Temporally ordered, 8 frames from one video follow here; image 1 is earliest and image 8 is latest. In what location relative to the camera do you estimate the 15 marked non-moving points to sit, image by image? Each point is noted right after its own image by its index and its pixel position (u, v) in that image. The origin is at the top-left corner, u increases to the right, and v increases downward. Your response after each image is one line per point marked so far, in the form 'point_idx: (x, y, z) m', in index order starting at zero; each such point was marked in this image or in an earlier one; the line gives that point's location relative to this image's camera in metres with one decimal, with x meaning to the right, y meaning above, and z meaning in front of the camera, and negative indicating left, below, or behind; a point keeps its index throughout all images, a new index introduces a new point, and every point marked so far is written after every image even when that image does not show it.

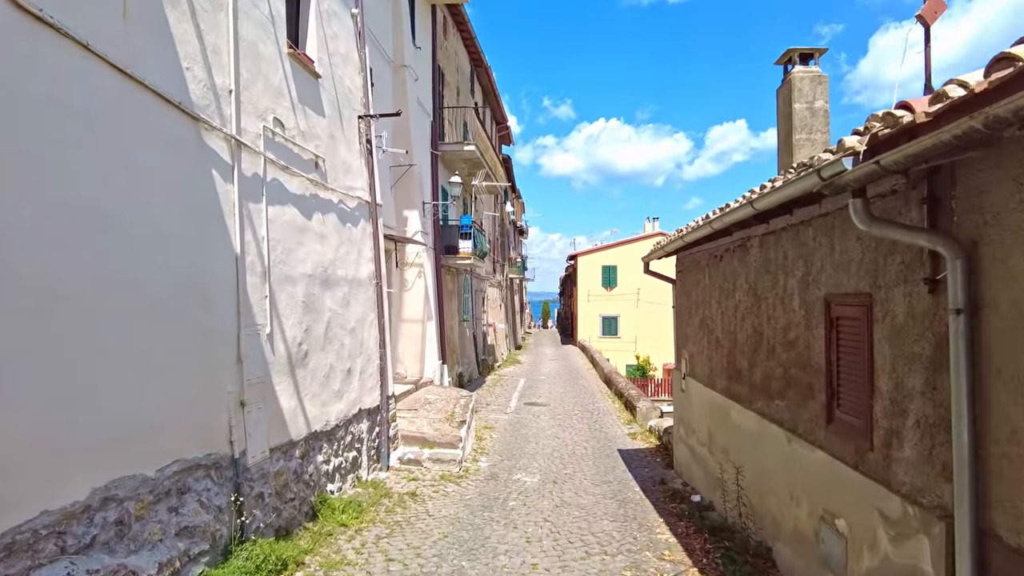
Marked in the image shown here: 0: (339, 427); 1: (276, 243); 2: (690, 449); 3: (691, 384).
0: (-1.5, -1.2, +6.3) m
1: (-1.7, +0.3, +5.1) m
2: (+1.7, -1.5, +7.0) m
3: (+1.7, -0.9, +7.0) m
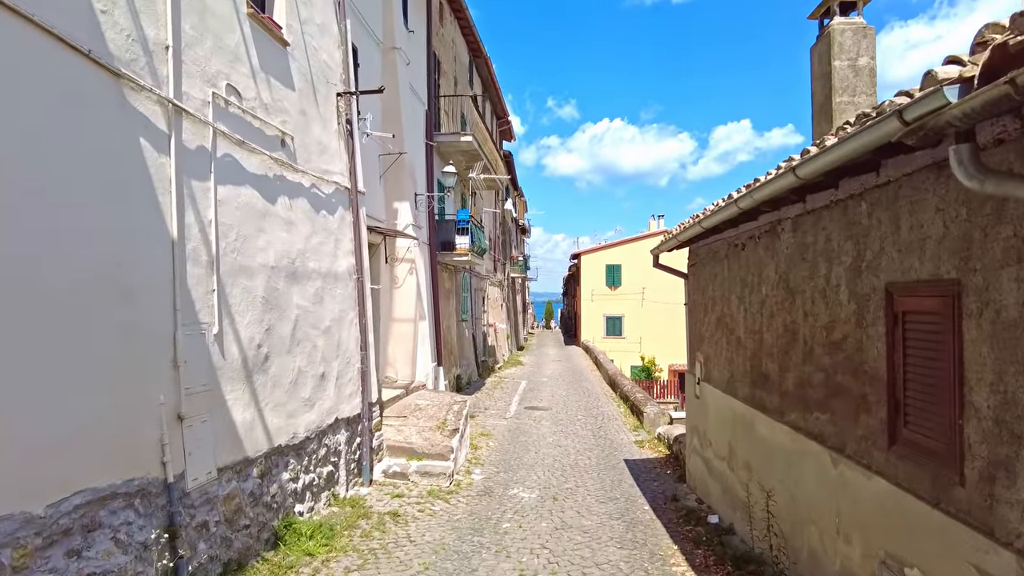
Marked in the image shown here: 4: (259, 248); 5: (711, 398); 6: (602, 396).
0: (-1.5, -1.2, +5.6) m
1: (-1.7, +0.4, +4.4) m
2: (+1.7, -1.5, +6.3) m
3: (+1.7, -0.9, +6.3) m
4: (-1.7, +0.3, +4.9) m
5: (+1.7, -0.9, +6.2) m
6: (+1.9, -2.2, +15.2) m
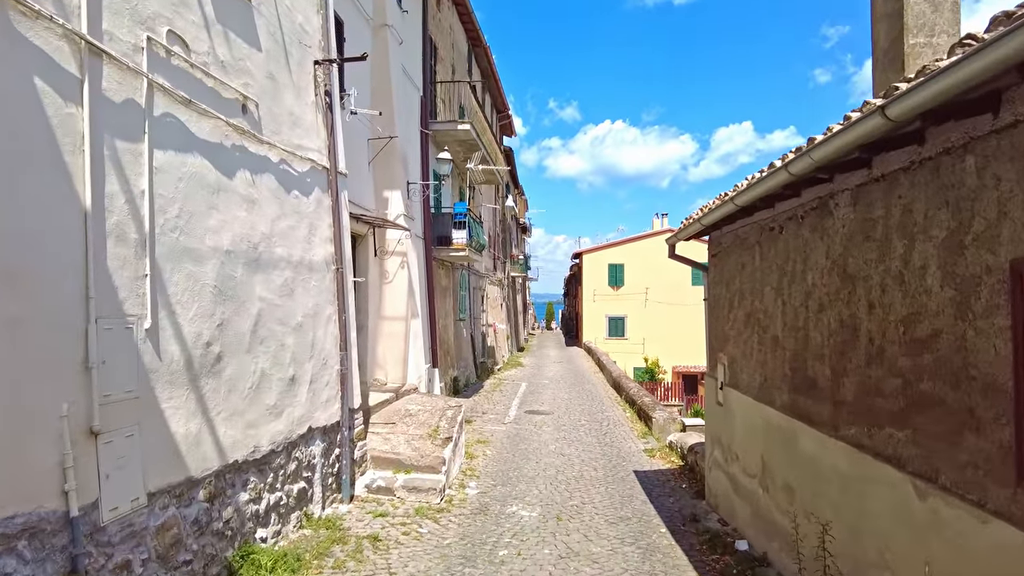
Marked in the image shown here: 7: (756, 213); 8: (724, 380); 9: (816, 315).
0: (-1.6, -1.1, +4.9) m
1: (-1.7, +0.4, +3.7) m
2: (+1.7, -1.4, +5.5) m
3: (+1.7, -0.8, +5.5) m
4: (-1.7, +0.3, +4.1) m
5: (+1.7, -0.9, +5.4) m
6: (+1.9, -2.2, +14.5) m
7: (+1.6, +0.5, +4.9) m
8: (+1.7, -0.7, +5.7) m
9: (+1.6, -0.1, +3.9) m
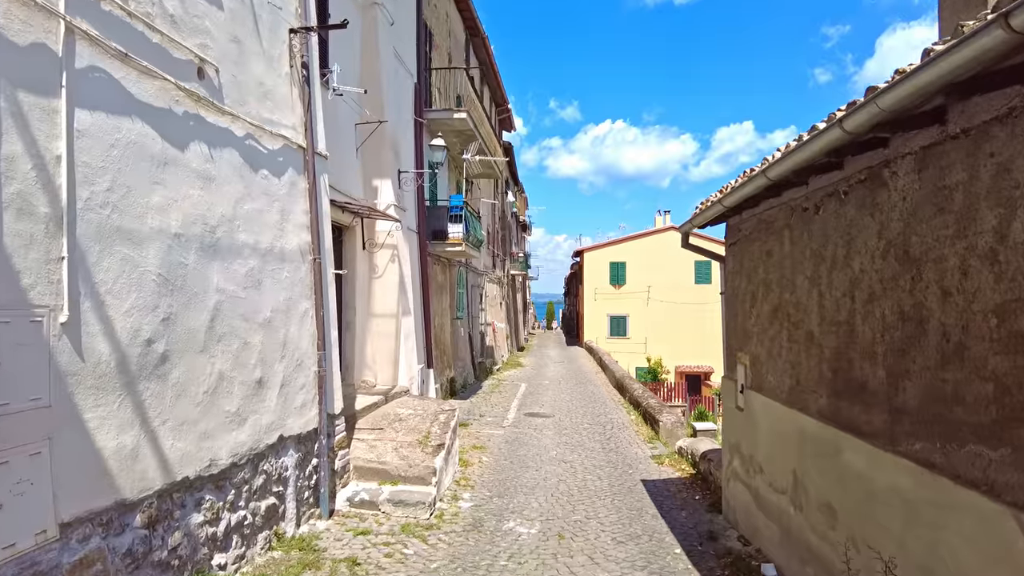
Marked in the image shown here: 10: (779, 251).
0: (-1.6, -1.0, +4.3) m
1: (-1.8, +0.5, +3.1) m
2: (+1.6, -1.4, +4.9) m
3: (+1.6, -0.7, +4.9) m
4: (-1.7, +0.4, +3.5) m
5: (+1.6, -0.8, +4.8) m
6: (+1.9, -2.1, +13.9) m
7: (+1.6, +0.6, +4.3) m
8: (+1.6, -0.7, +5.1) m
9: (+1.6, -0.1, +3.3) m
10: (+1.6, +0.2, +4.5) m
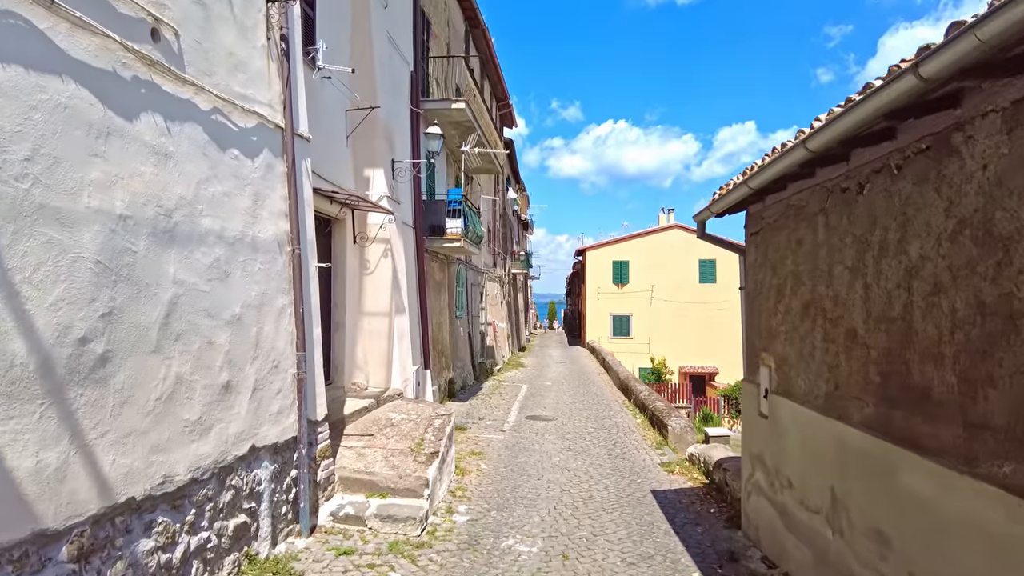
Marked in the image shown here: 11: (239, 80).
0: (-1.6, -1.0, +3.8) m
1: (-1.8, +0.5, +2.6) m
2: (+1.6, -1.3, +4.4) m
3: (+1.6, -0.7, +4.4) m
4: (-1.7, +0.4, +3.0) m
5: (+1.6, -0.8, +4.3) m
6: (+1.9, -2.1, +13.4) m
7: (+1.6, +0.6, +3.8) m
8: (+1.6, -0.6, +4.6) m
9: (+1.6, 0.0, +2.7) m
10: (+1.6, +0.3, +4.0) m
11: (-1.7, +1.3, +4.5) m
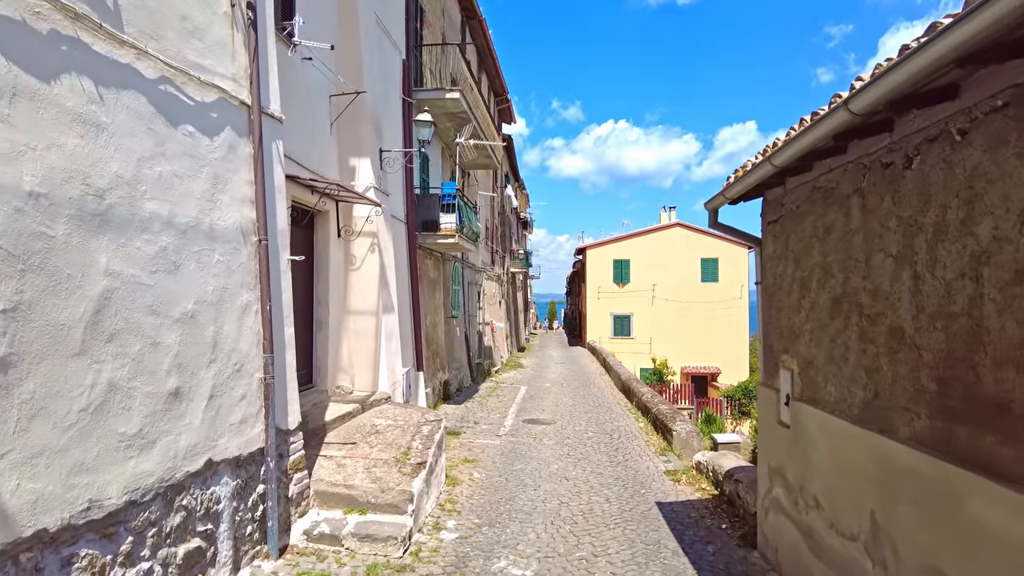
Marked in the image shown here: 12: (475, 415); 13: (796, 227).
0: (-1.6, -1.0, +3.3) m
1: (-1.8, +0.6, +2.1) m
2: (+1.6, -1.3, +3.9) m
3: (+1.6, -0.7, +3.9) m
4: (-1.8, +0.5, +2.5) m
5: (+1.6, -0.7, +3.8) m
6: (+1.8, -2.1, +12.9) m
7: (+1.5, +0.6, +3.3) m
8: (+1.6, -0.6, +4.1) m
9: (+1.5, 0.0, +2.2) m
10: (+1.6, +0.3, +3.5) m
11: (-1.7, +1.3, +4.0) m
12: (-0.6, -2.0, +11.6) m
13: (+1.6, +0.3, +4.2) m
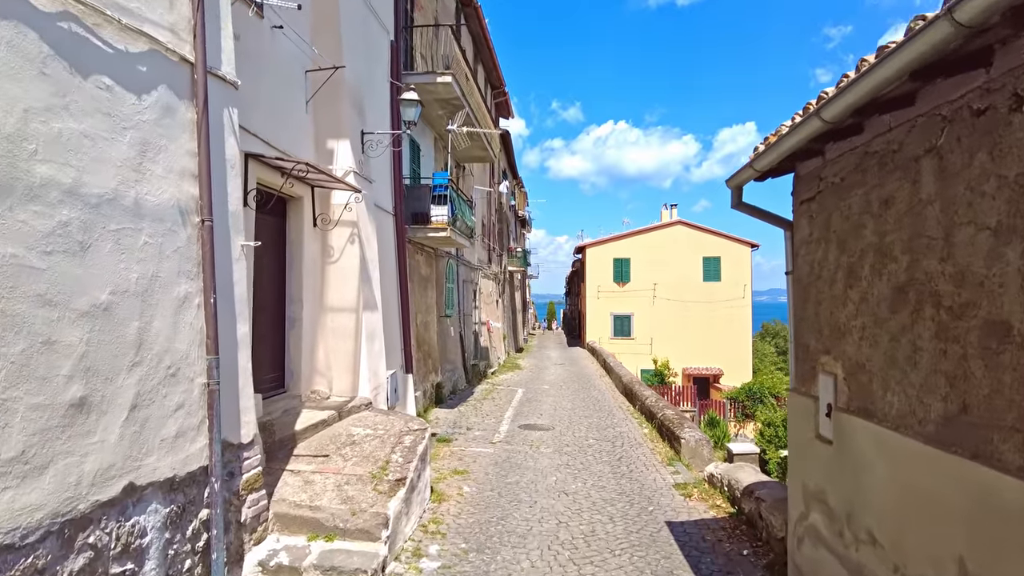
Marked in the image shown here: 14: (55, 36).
0: (-1.7, -0.9, +2.6) m
1: (-1.9, +0.6, +1.4) m
2: (+1.5, -1.2, +3.2) m
3: (+1.5, -0.6, +3.2) m
4: (-1.8, +0.5, +1.8) m
5: (+1.5, -0.7, +3.1) m
6: (+1.8, -2.0, +12.2) m
7: (+1.5, +0.7, +2.6) m
8: (+1.5, -0.5, +3.4) m
9: (+1.4, 0.0, +1.6) m
10: (+1.5, +0.4, +2.8) m
11: (-1.8, +1.4, +3.3) m
12: (-0.7, -2.0, +10.9) m
13: (+1.6, +0.4, +3.5) m
14: (-1.8, +1.0, +2.8) m
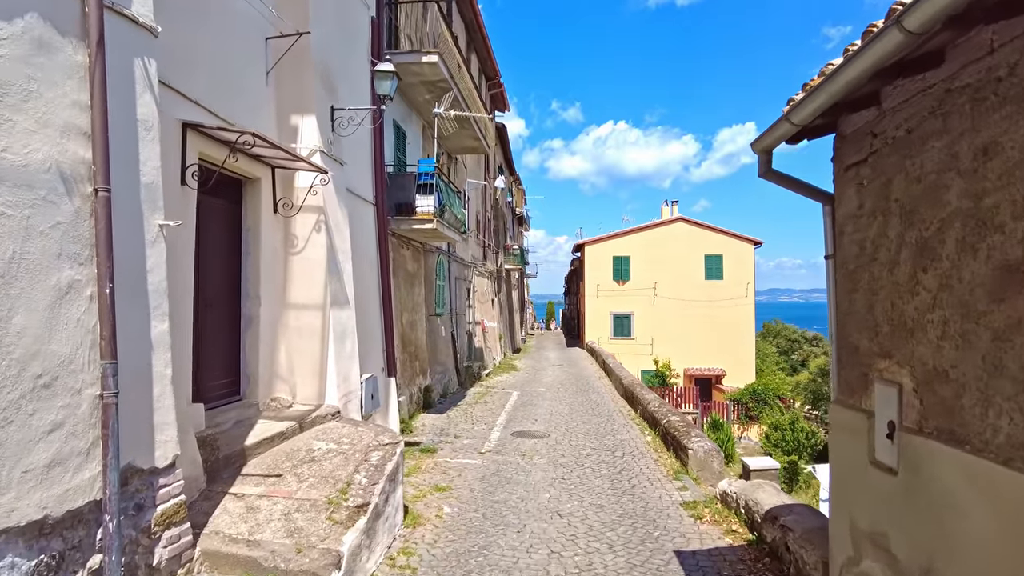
0: (-1.8, -0.9, +1.8) m
1: (-2.0, +0.7, +0.6) m
2: (+1.4, -1.2, +2.4) m
3: (+1.4, -0.6, +2.4) m
4: (-2.0, +0.6, +1.0) m
5: (+1.4, -0.6, +2.3) m
6: (+1.7, -2.0, +11.4) m
7: (+1.4, +0.8, +1.8) m
8: (+1.4, -0.5, +2.6) m
9: (+1.3, +0.1, +0.8) m
10: (+1.4, +0.4, +2.0) m
11: (-1.9, +1.4, +2.5) m
12: (-0.8, -1.9, +10.1) m
13: (+1.4, +0.5, +2.7) m
14: (-1.9, +1.0, +2.0) m
